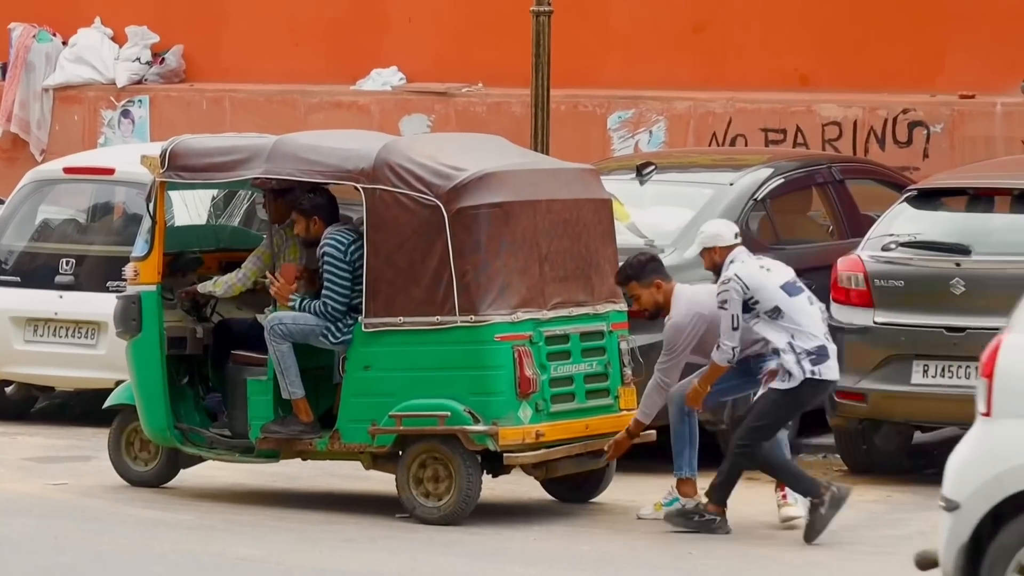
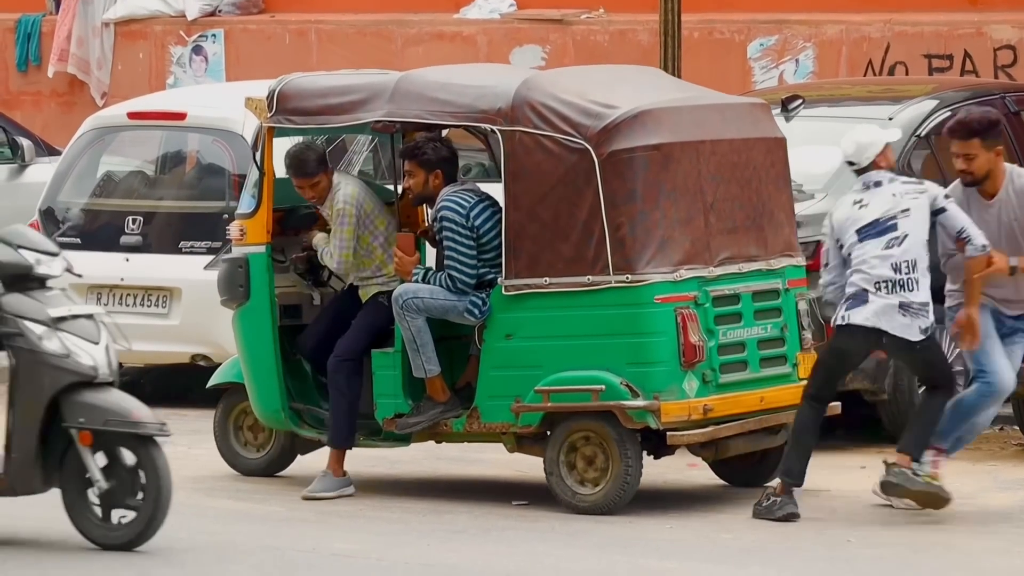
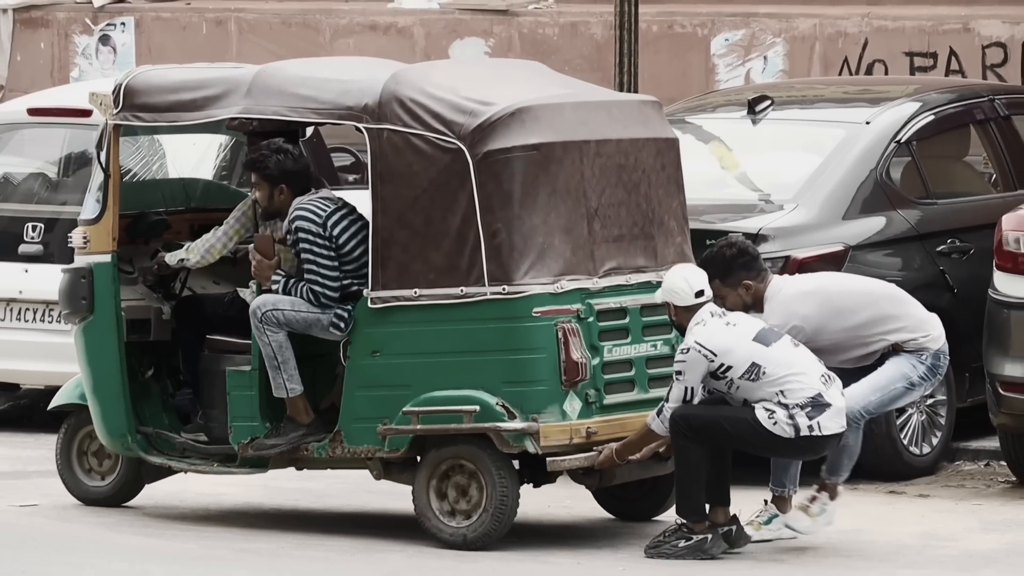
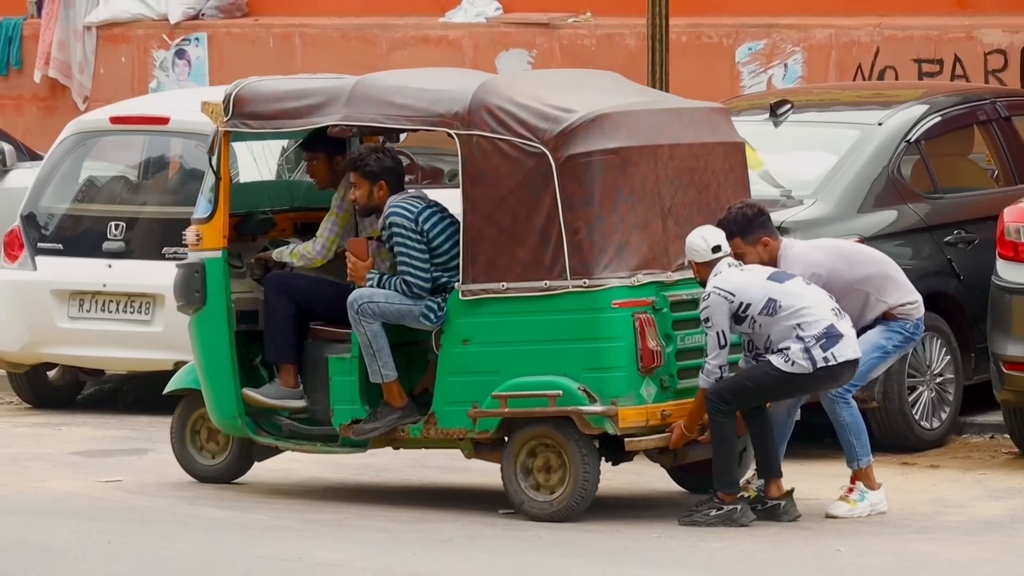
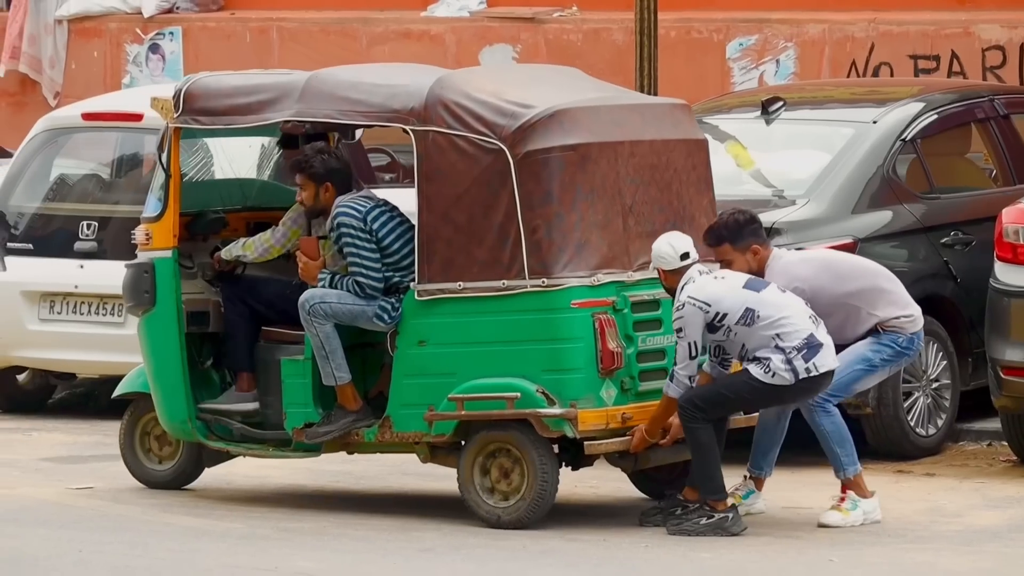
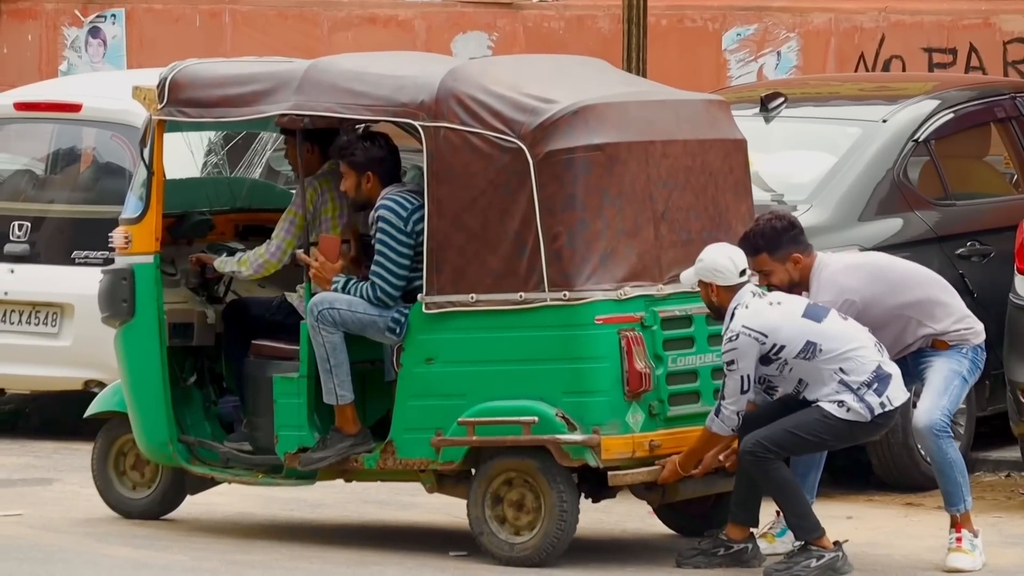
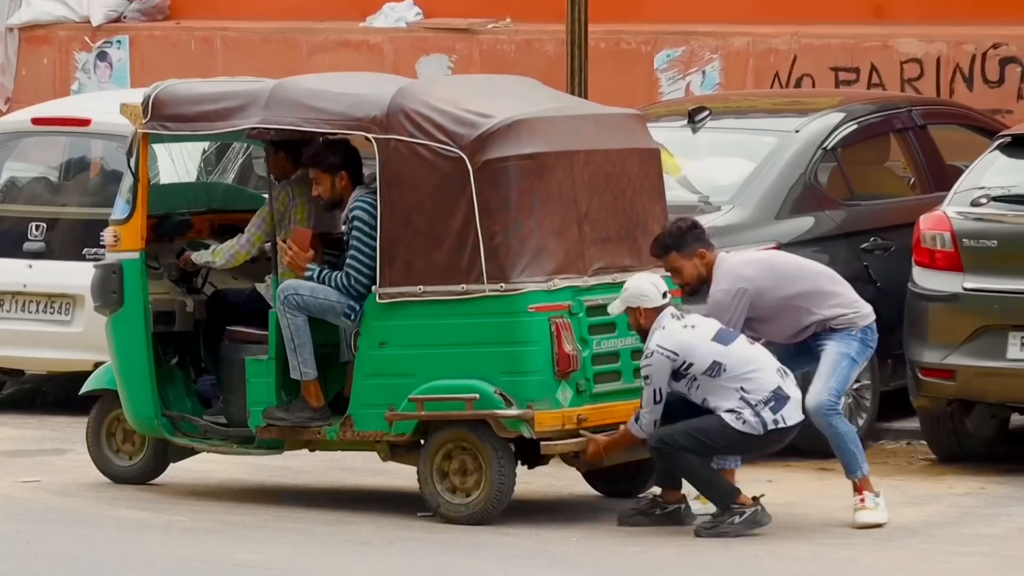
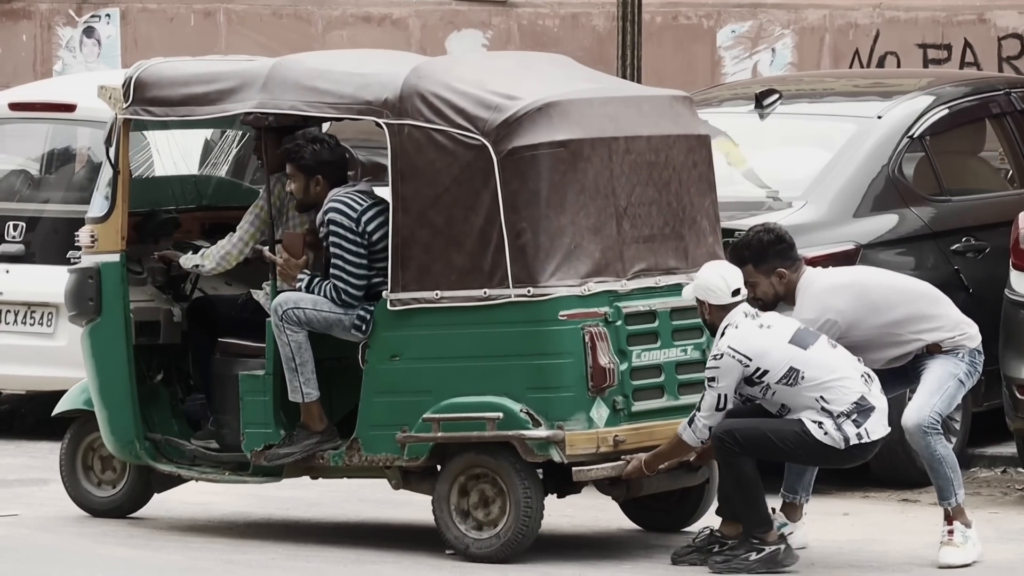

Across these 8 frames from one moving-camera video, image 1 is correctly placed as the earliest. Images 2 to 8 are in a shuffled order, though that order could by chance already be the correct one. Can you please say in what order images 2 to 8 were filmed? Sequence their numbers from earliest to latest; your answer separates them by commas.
7, 6, 8, 3, 5, 4, 2
